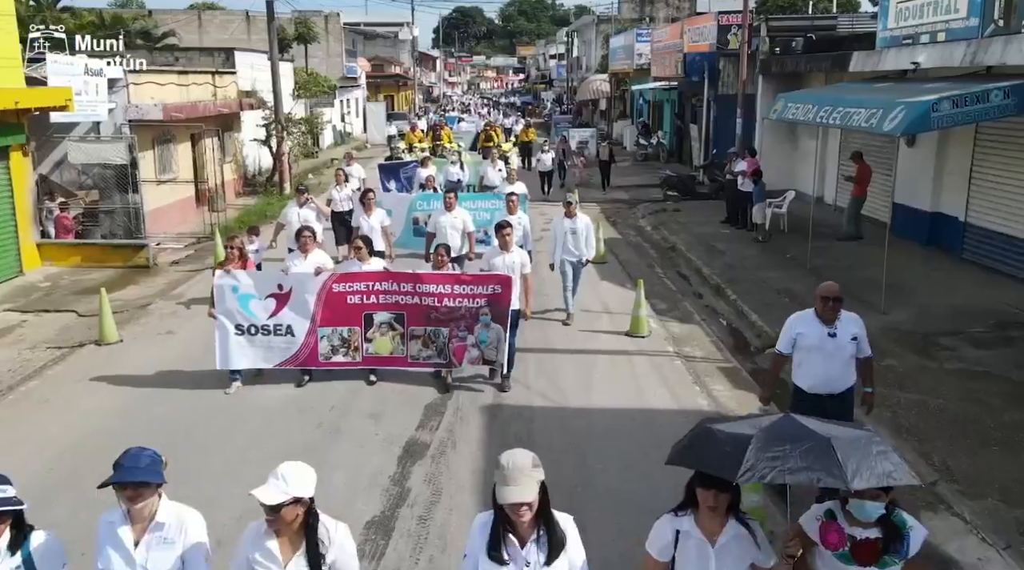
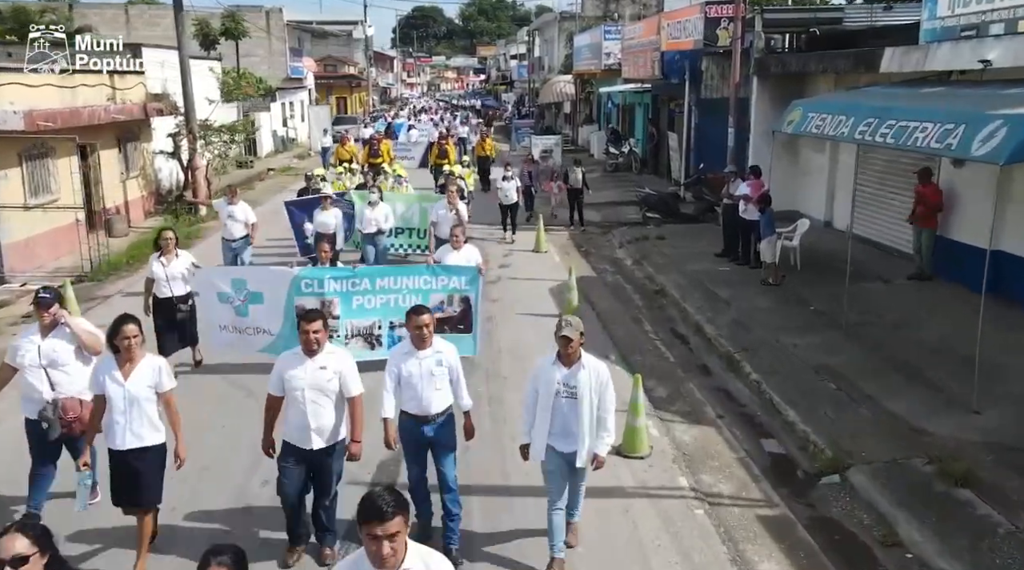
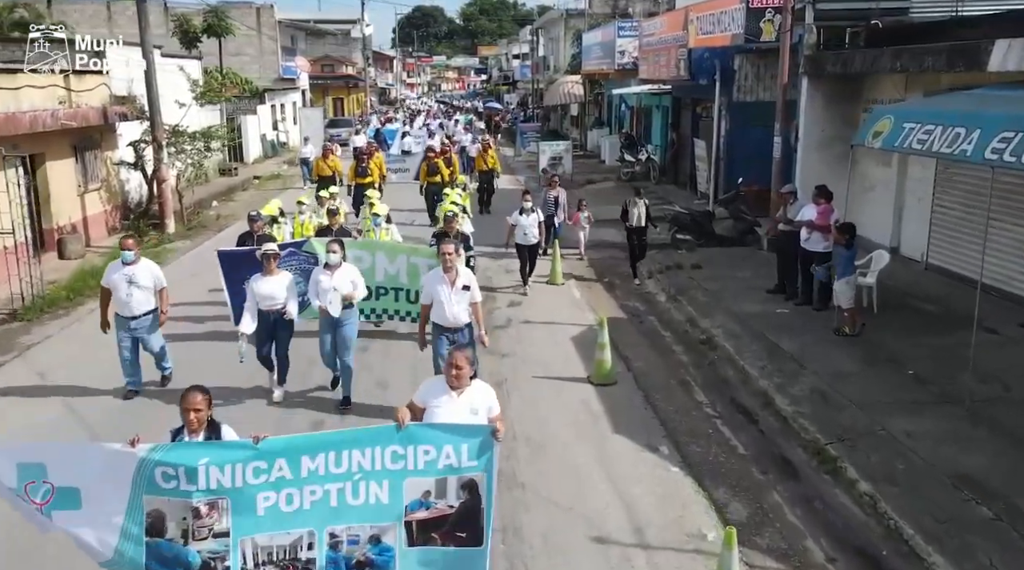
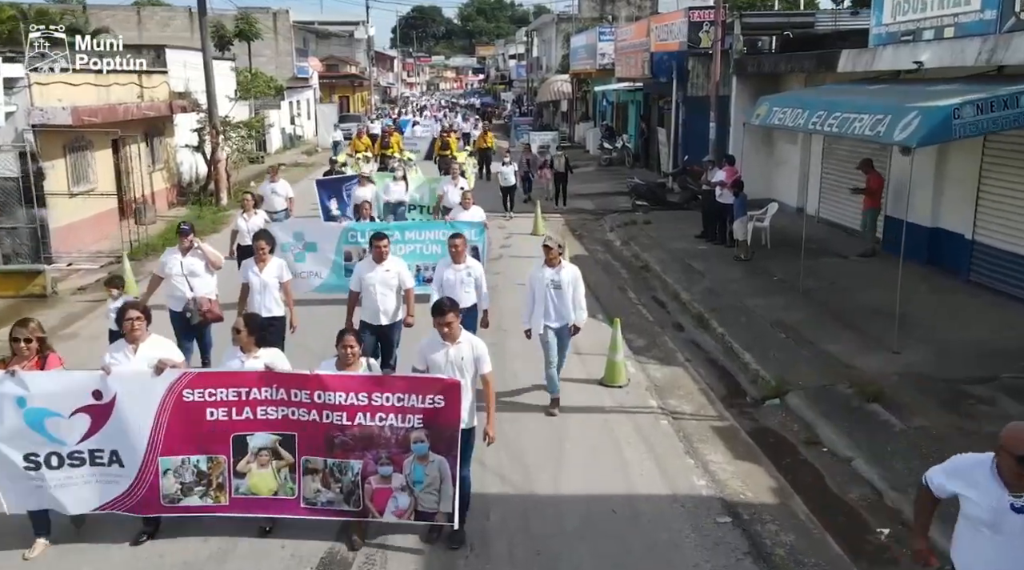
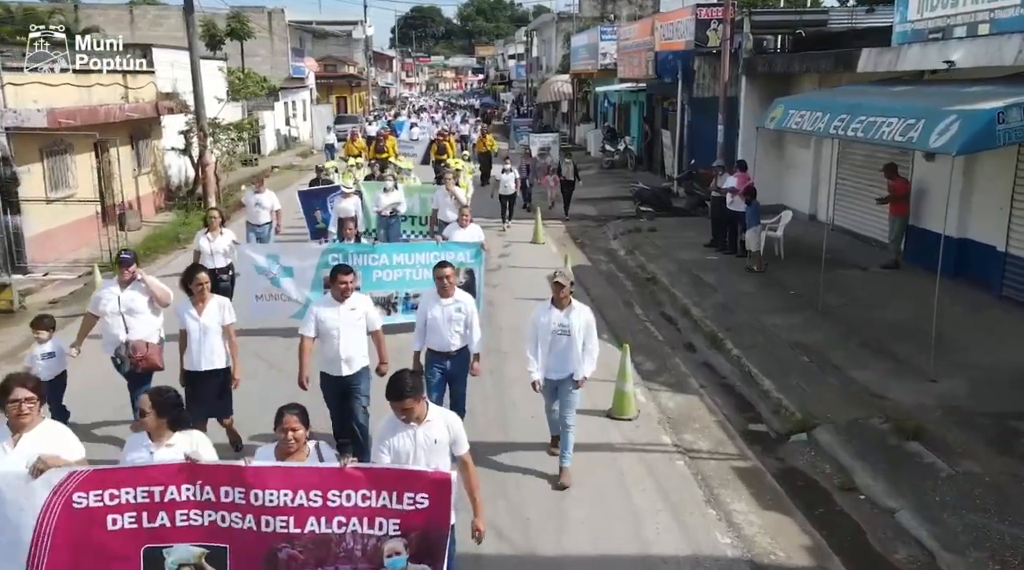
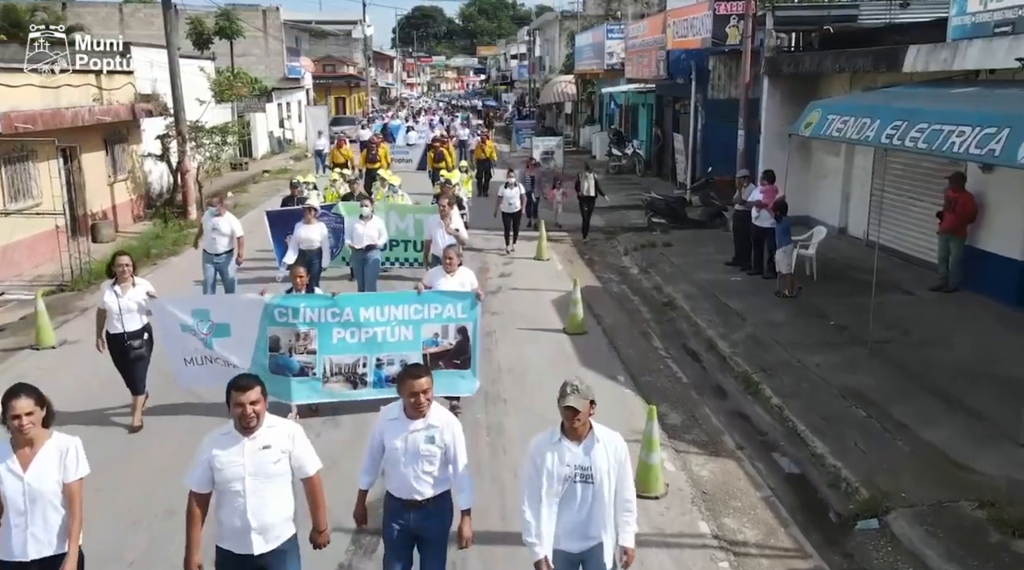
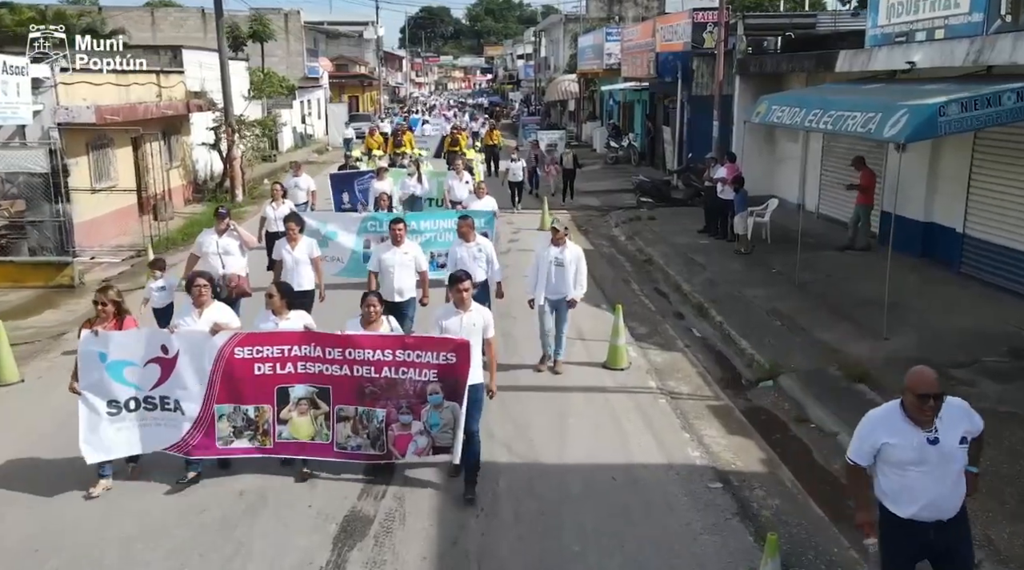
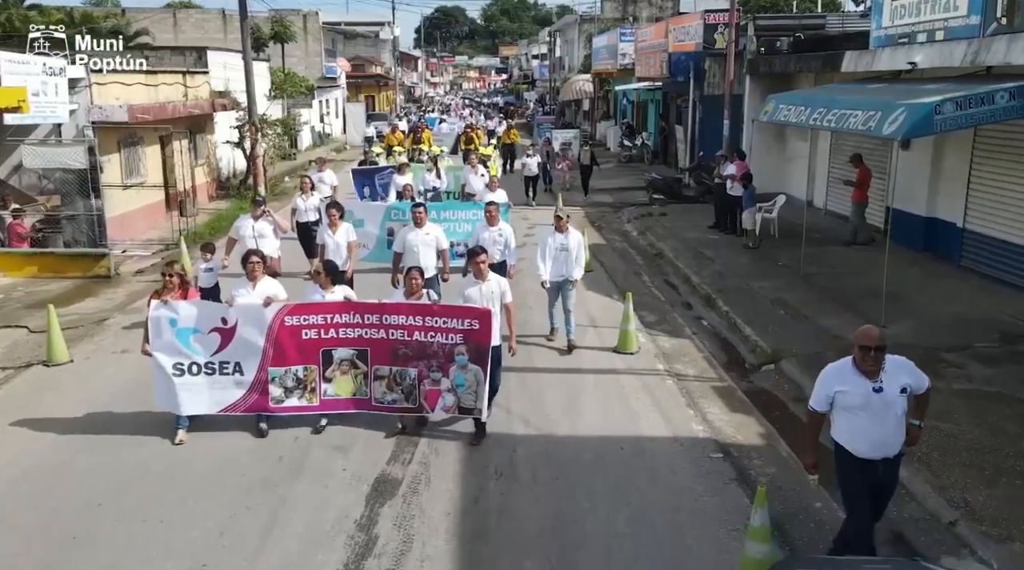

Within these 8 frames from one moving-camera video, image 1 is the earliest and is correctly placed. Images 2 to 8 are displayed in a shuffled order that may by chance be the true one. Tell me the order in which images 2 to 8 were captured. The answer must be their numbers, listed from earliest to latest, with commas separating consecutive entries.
8, 7, 4, 5, 2, 6, 3
